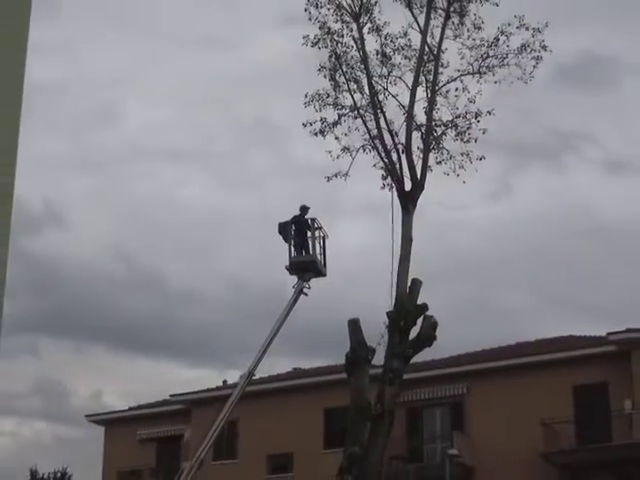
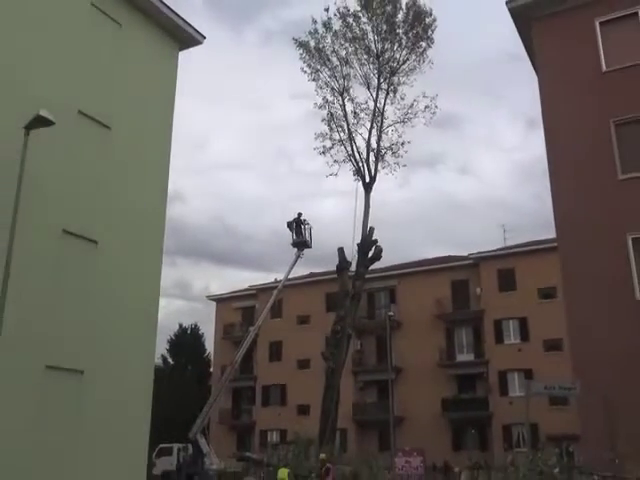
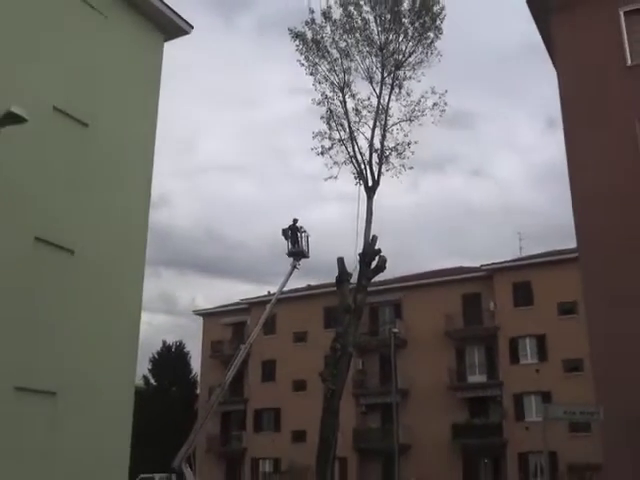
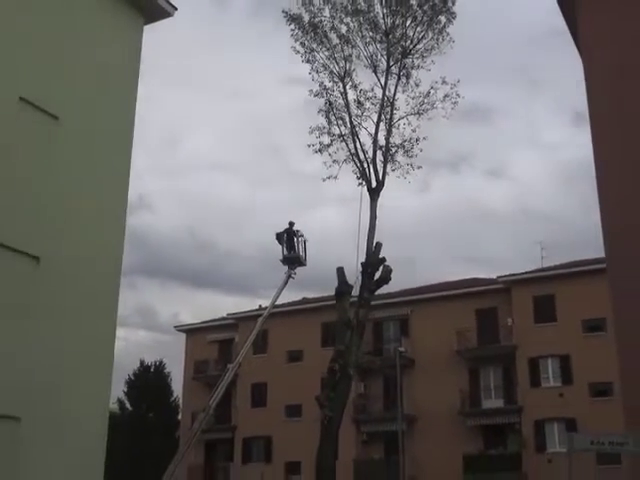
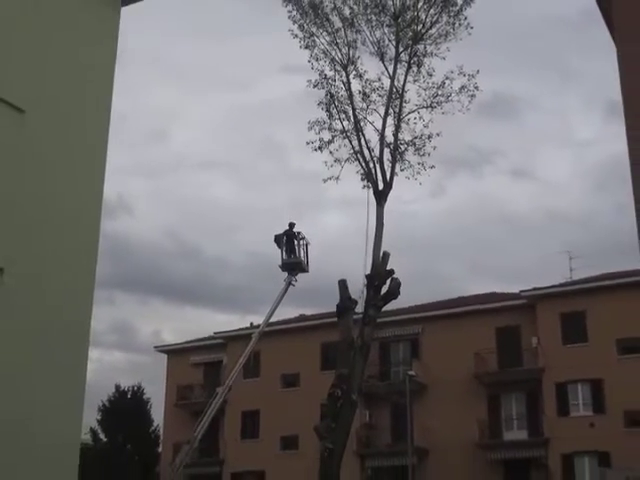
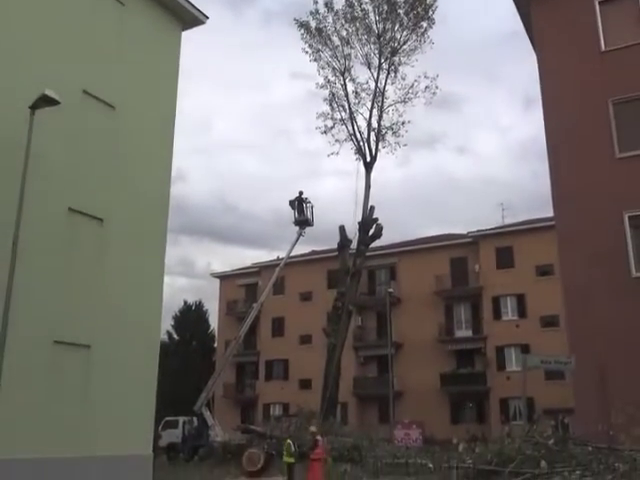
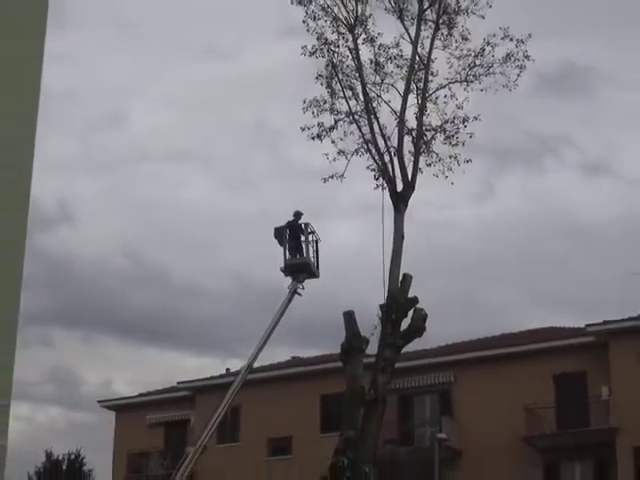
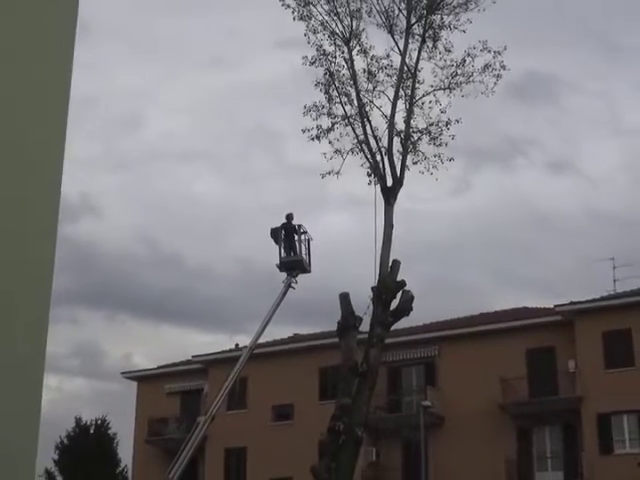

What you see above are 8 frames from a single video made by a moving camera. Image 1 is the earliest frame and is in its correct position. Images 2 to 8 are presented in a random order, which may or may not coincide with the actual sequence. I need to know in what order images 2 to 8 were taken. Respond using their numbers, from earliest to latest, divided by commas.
7, 8, 5, 4, 3, 2, 6
